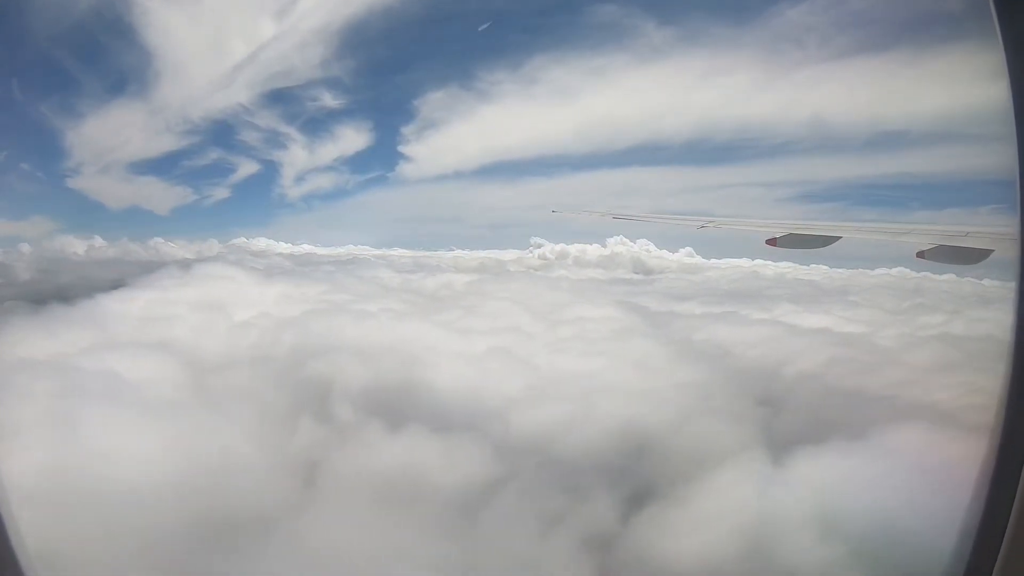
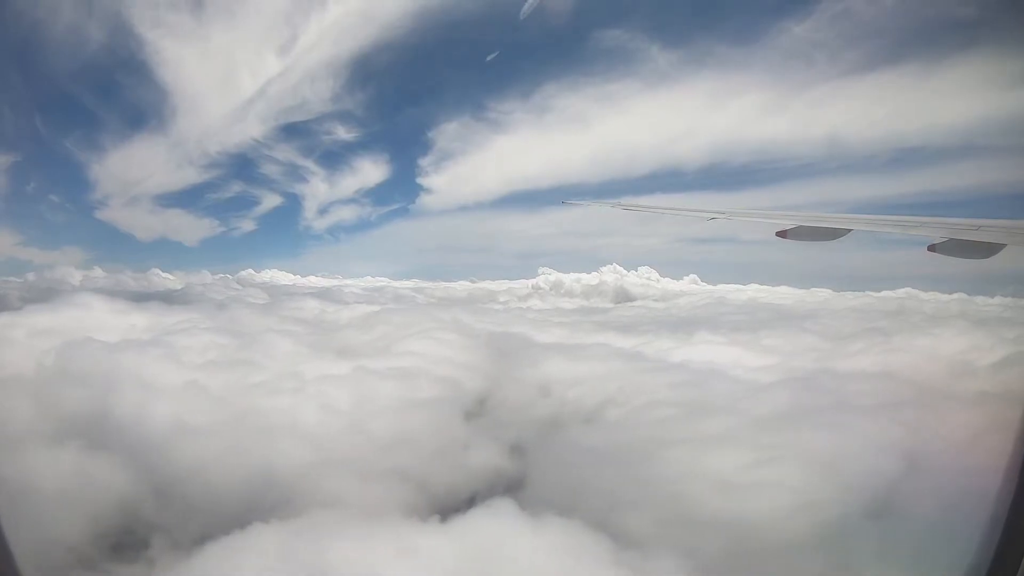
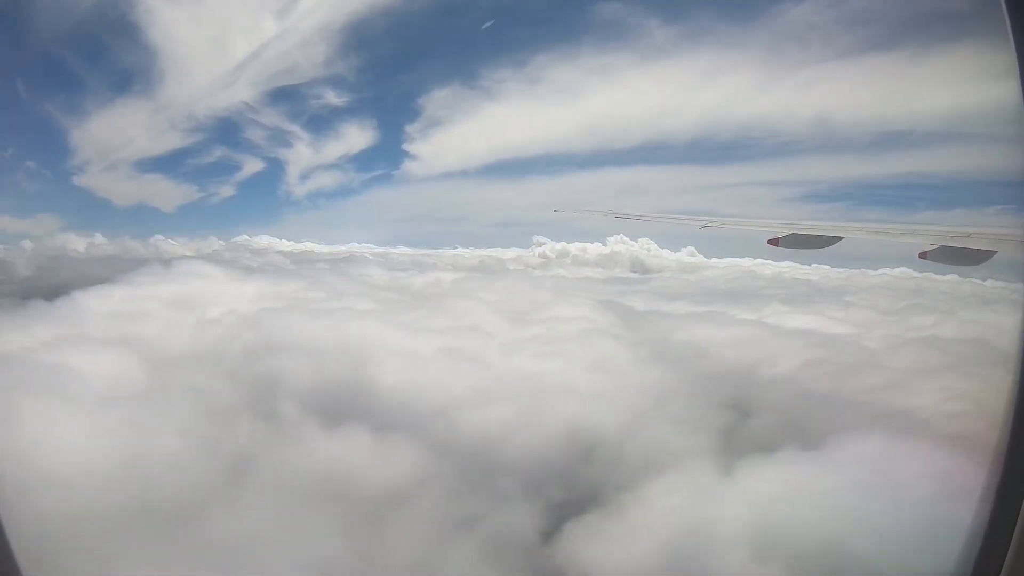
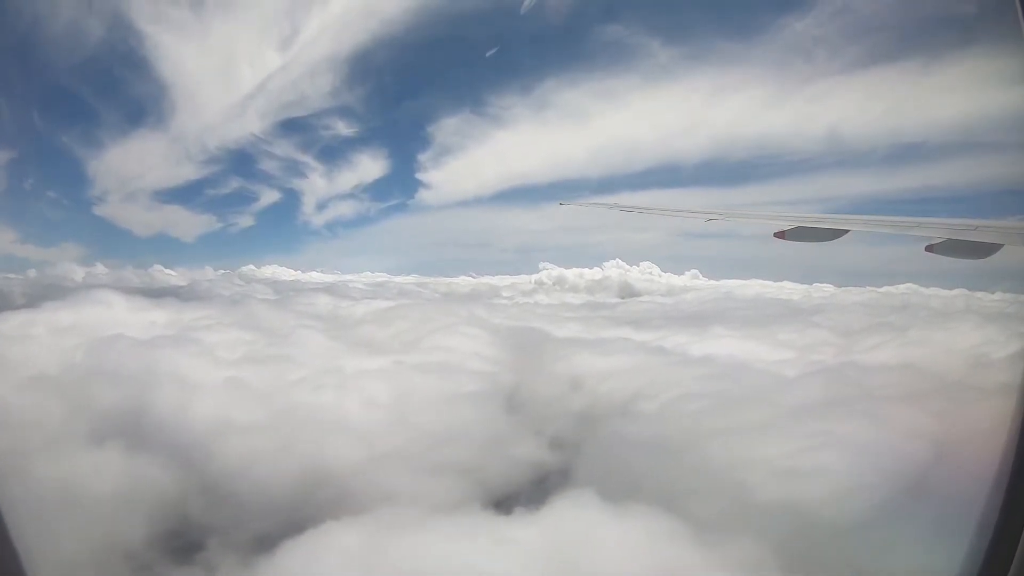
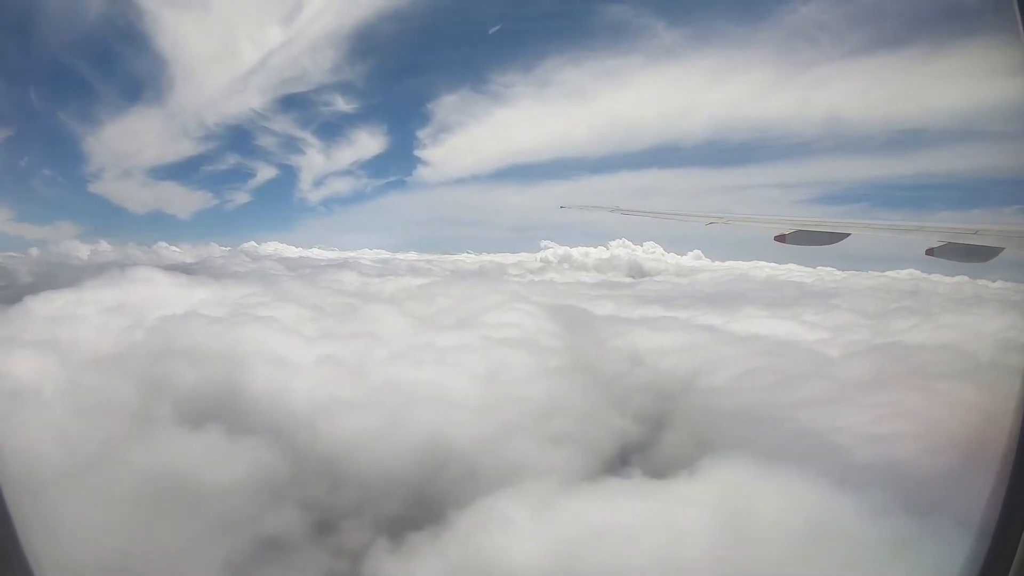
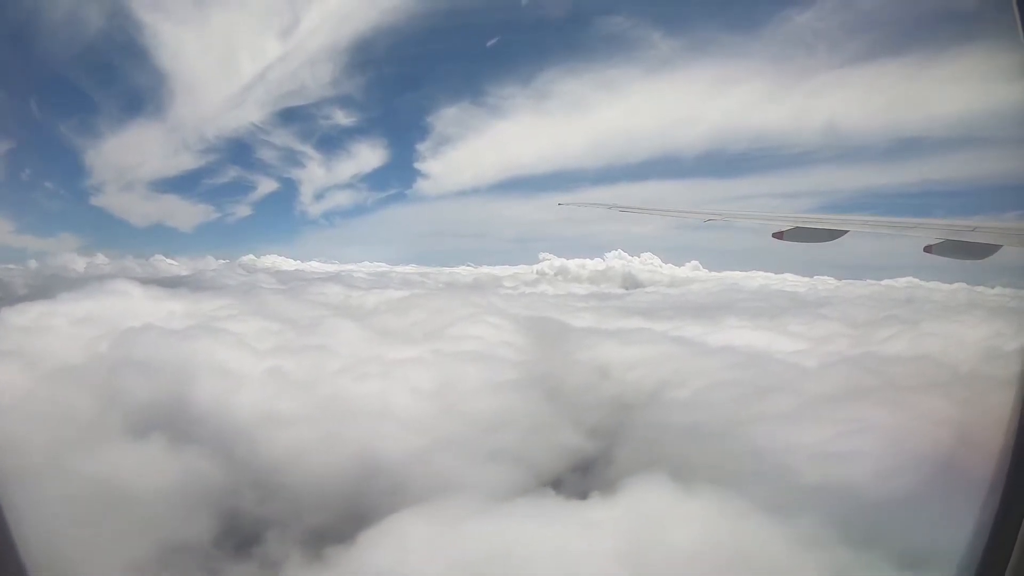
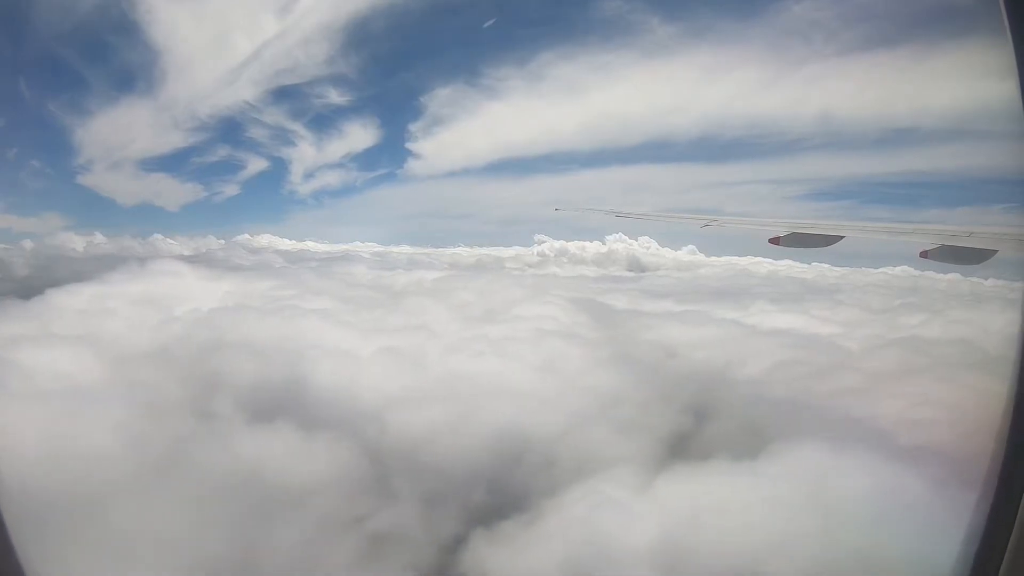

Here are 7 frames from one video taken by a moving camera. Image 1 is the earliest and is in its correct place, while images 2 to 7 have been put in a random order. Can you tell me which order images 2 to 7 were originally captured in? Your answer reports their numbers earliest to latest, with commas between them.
3, 7, 5, 6, 4, 2
